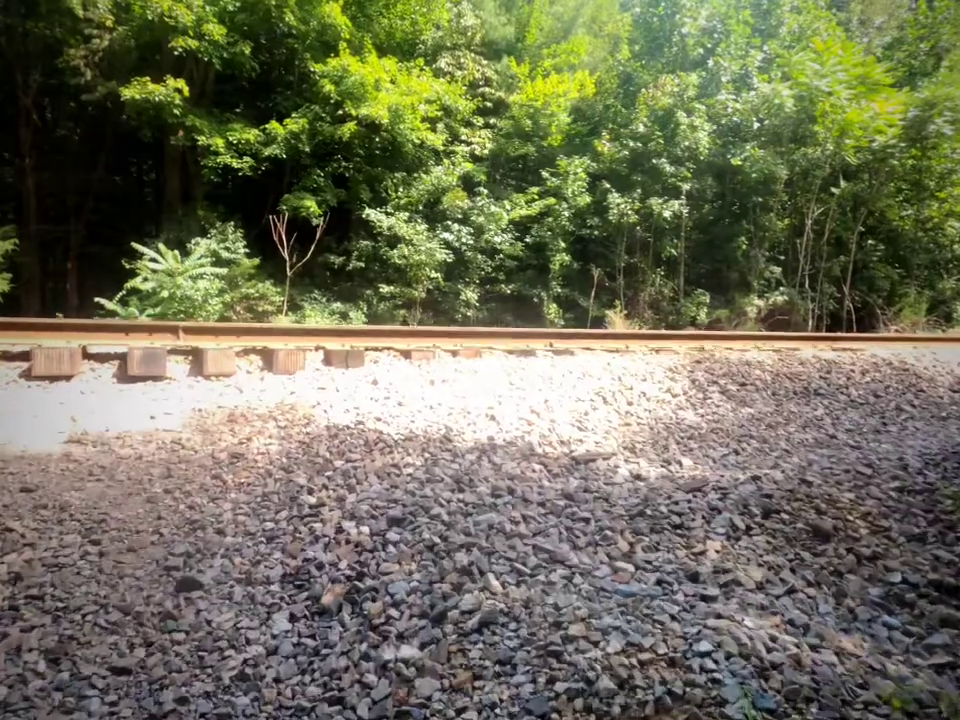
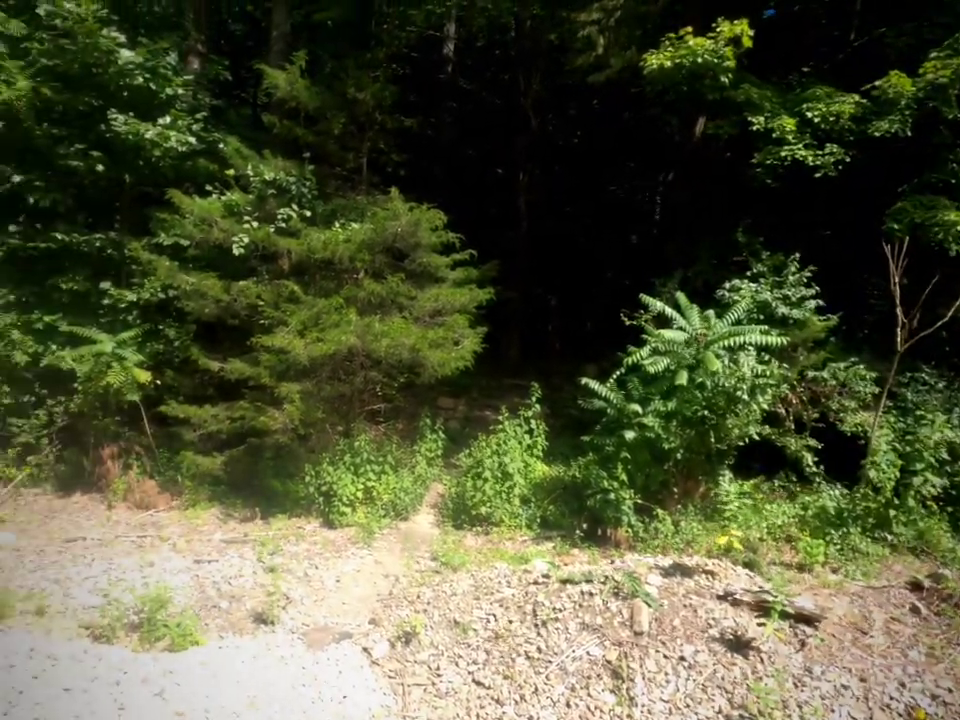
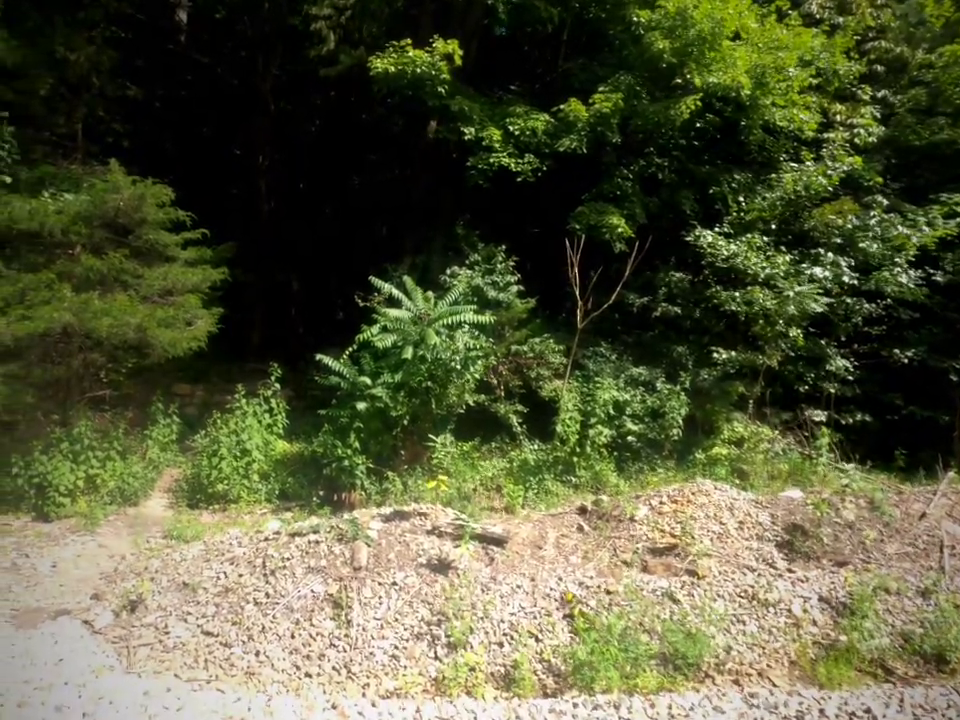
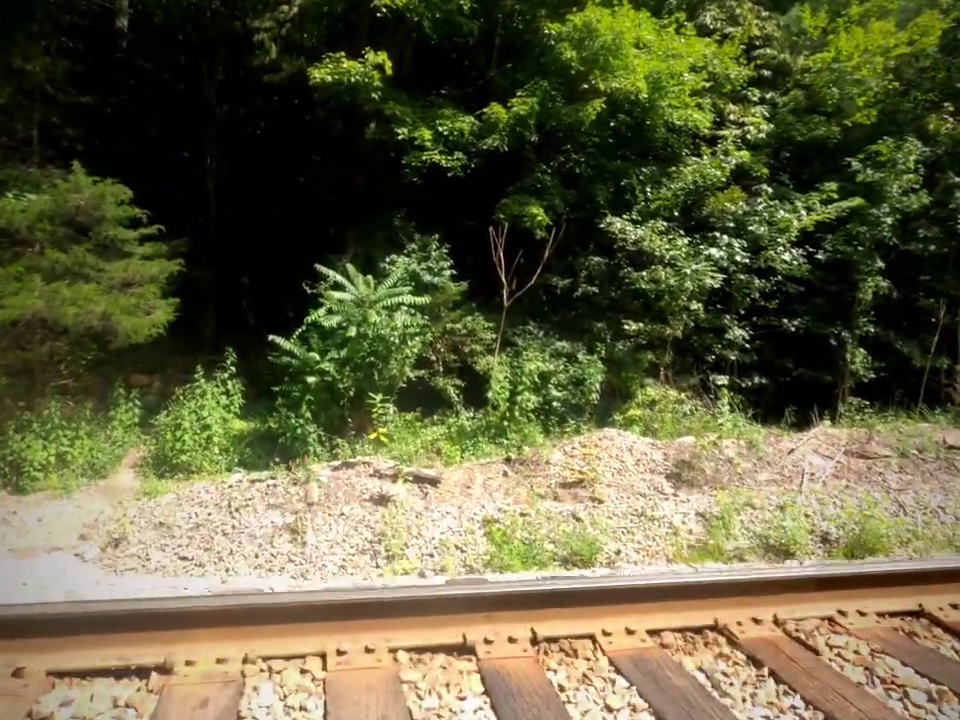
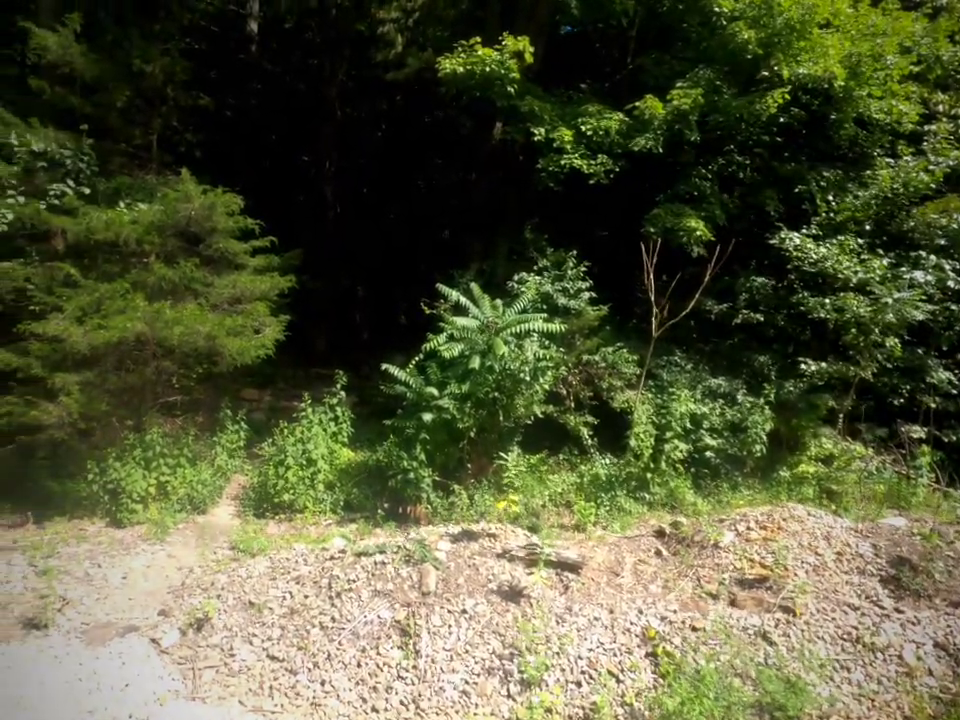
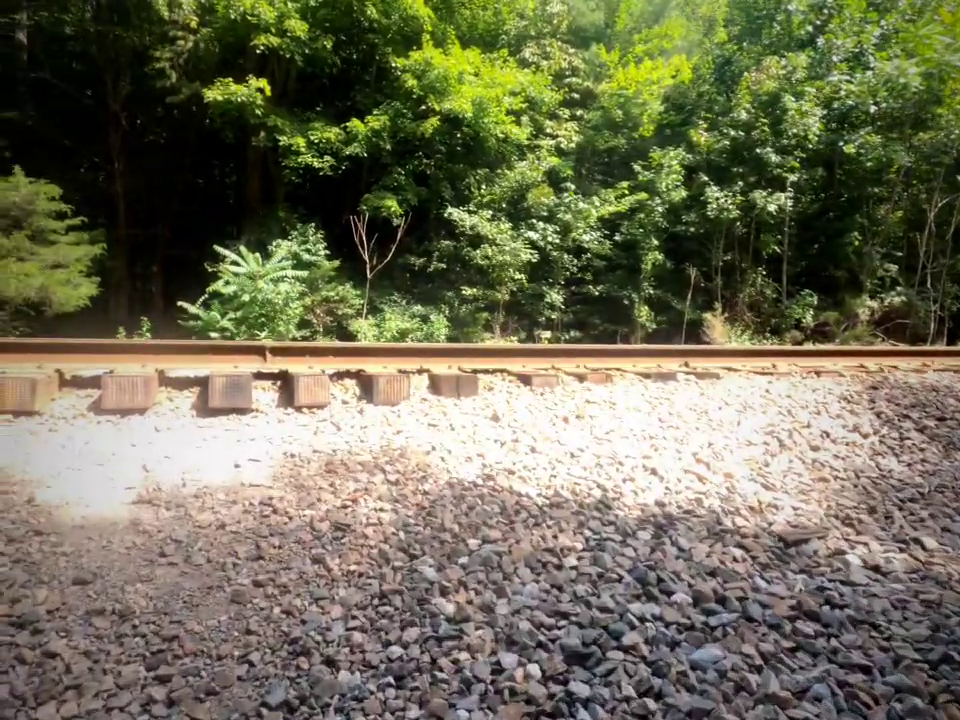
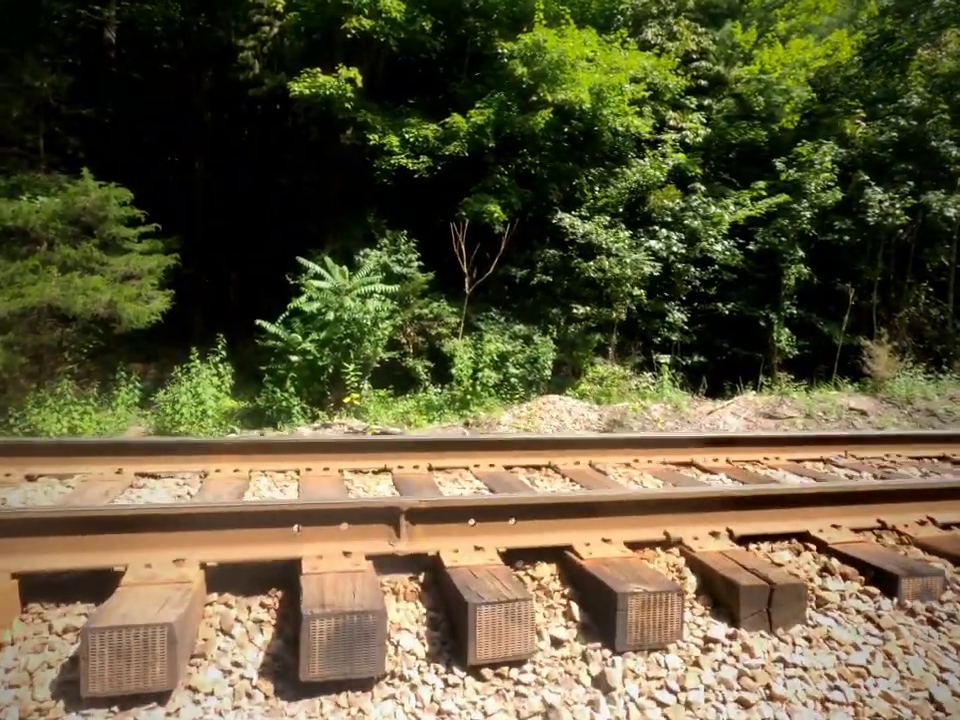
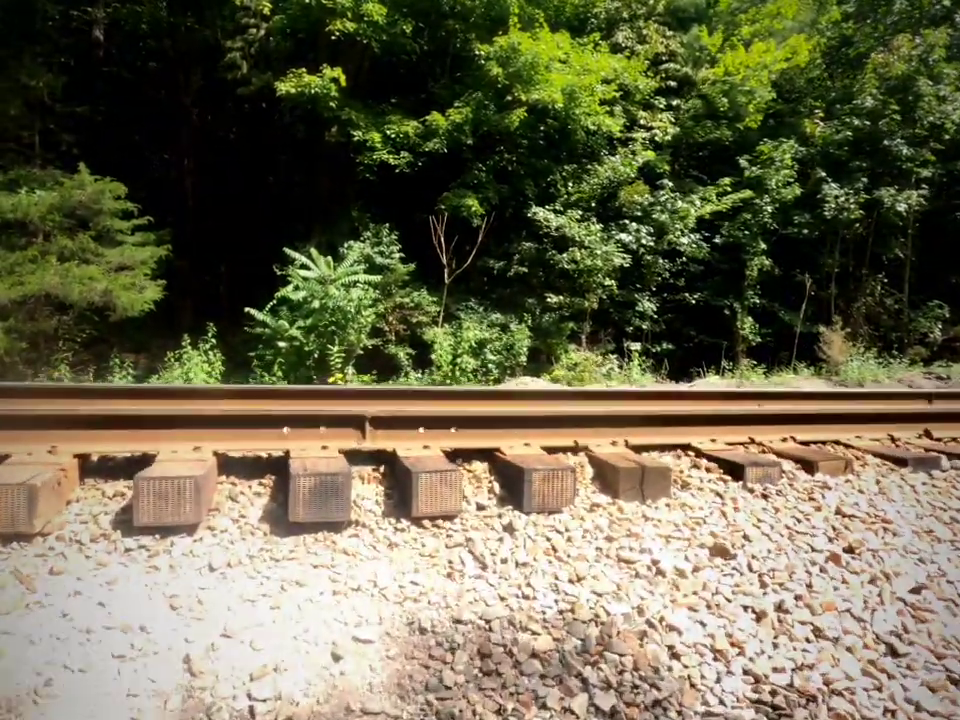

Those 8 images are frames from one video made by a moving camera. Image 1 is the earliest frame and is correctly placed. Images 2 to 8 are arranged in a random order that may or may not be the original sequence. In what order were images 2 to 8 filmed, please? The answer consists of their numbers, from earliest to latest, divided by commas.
6, 8, 7, 4, 3, 5, 2
